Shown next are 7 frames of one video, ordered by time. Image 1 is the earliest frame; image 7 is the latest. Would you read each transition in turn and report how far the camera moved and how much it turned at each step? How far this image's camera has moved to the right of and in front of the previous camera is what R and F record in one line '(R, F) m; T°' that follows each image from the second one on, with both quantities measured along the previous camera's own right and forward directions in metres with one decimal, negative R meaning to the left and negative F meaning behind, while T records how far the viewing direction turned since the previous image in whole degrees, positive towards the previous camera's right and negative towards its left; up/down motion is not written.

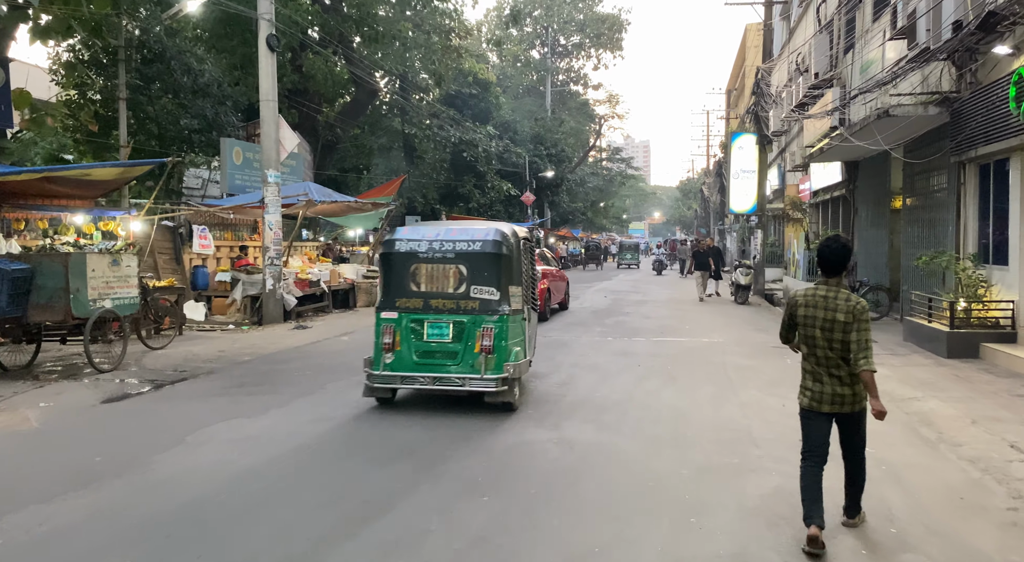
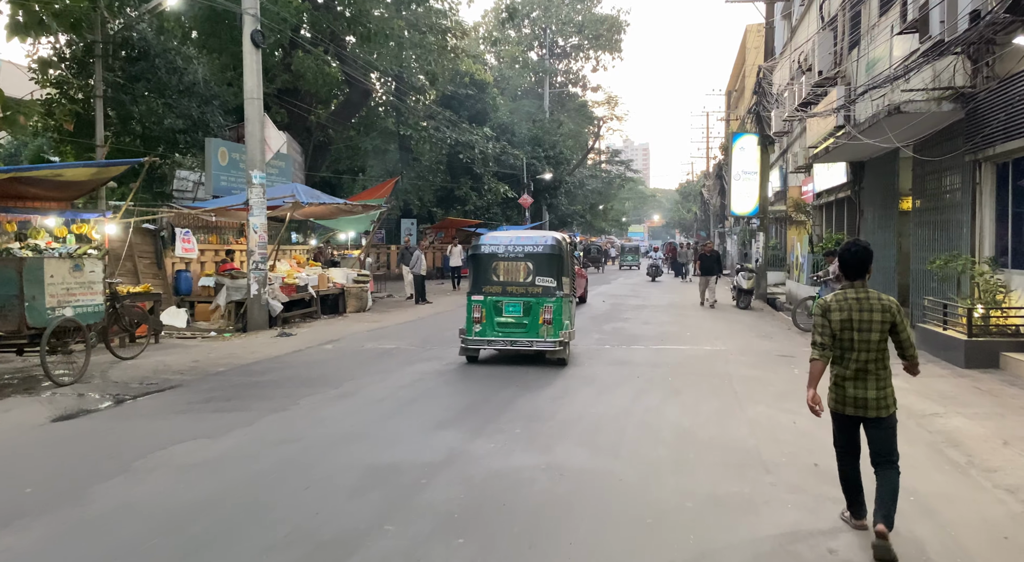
(+0.1, +0.5) m; 0°
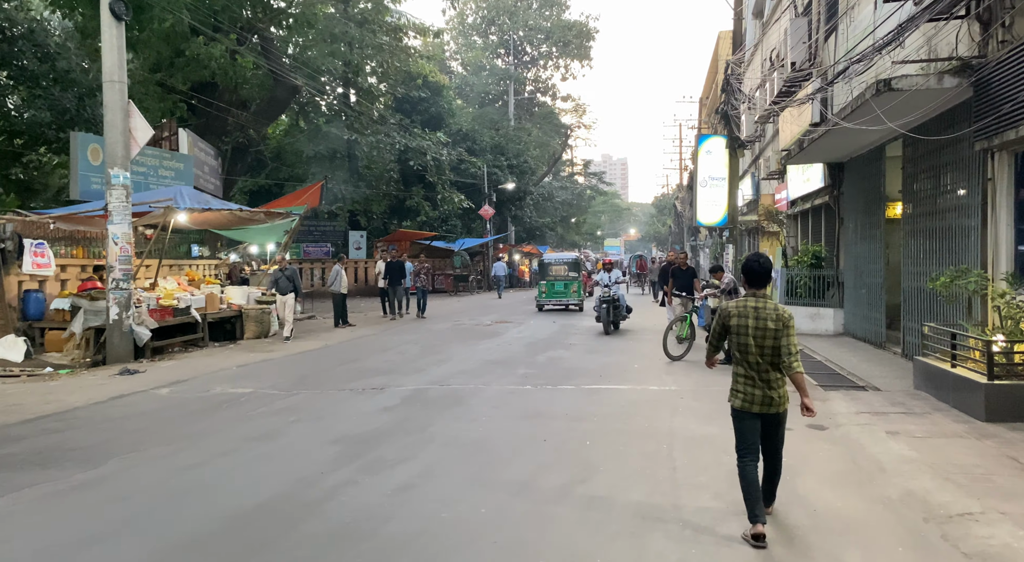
(+1.0, +2.2) m; +2°
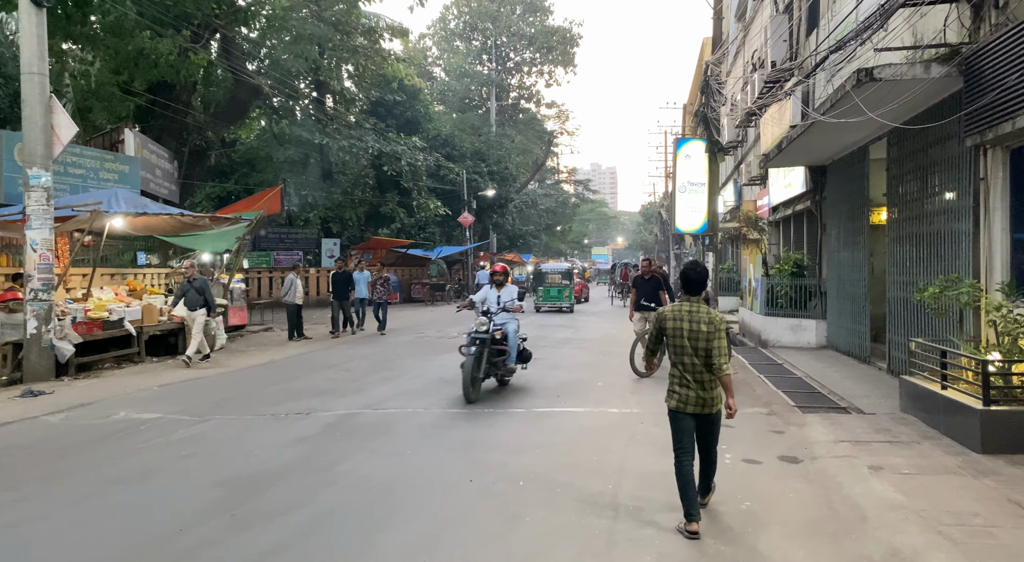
(+0.5, +0.8) m; +1°
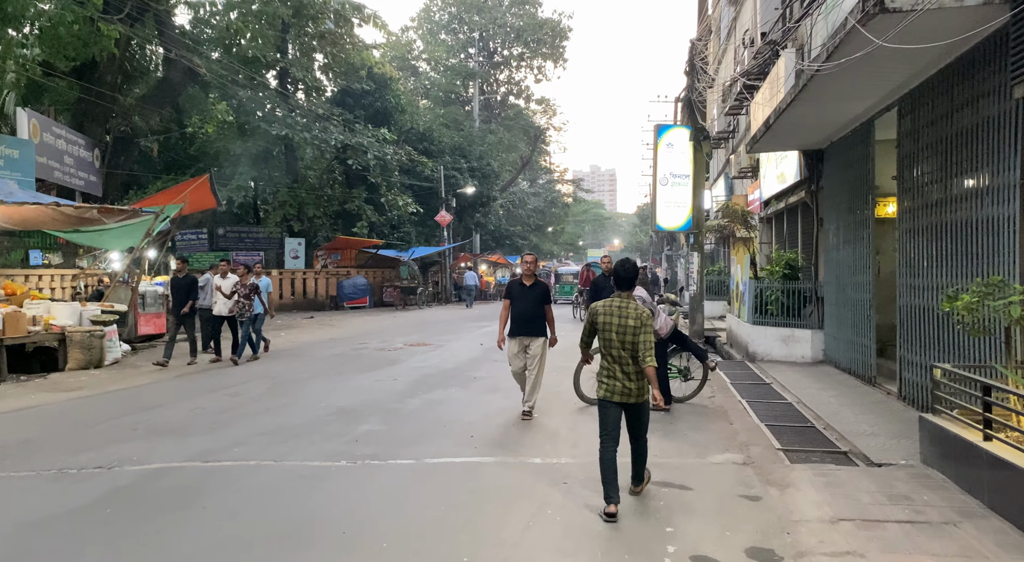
(+0.9, +1.9) m; 0°
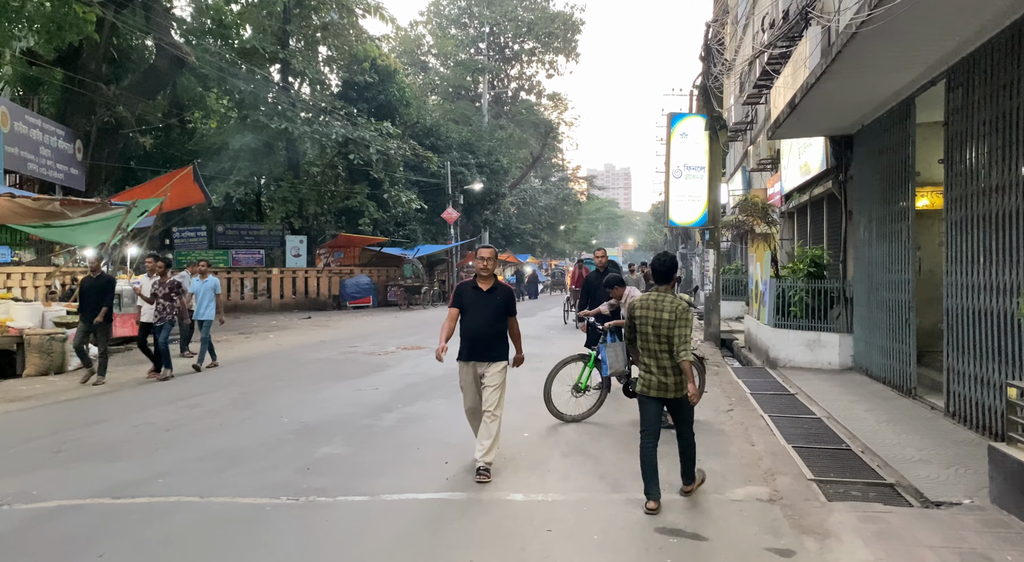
(+0.3, +0.9) m; -1°
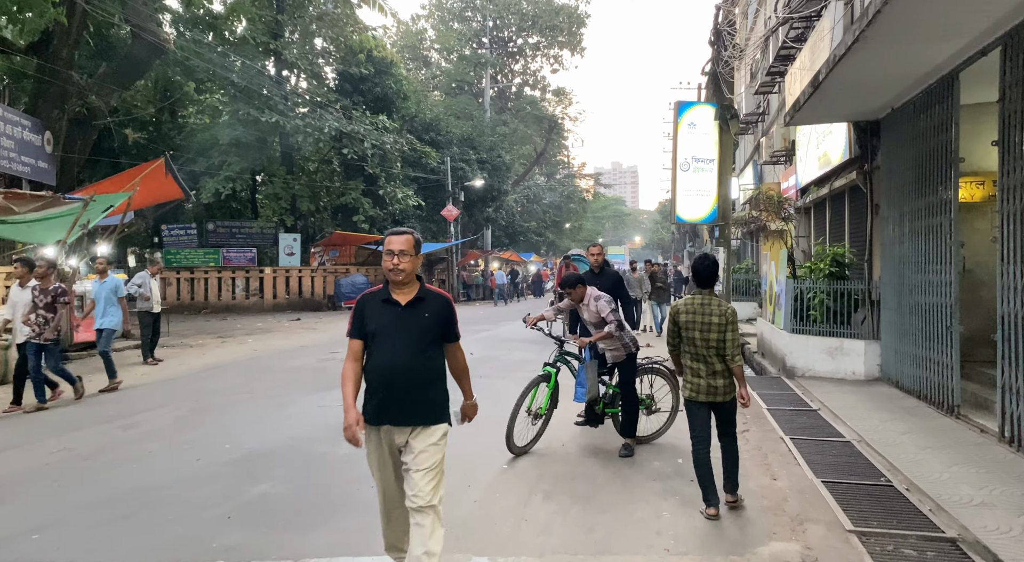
(+0.2, +1.0) m; -1°
